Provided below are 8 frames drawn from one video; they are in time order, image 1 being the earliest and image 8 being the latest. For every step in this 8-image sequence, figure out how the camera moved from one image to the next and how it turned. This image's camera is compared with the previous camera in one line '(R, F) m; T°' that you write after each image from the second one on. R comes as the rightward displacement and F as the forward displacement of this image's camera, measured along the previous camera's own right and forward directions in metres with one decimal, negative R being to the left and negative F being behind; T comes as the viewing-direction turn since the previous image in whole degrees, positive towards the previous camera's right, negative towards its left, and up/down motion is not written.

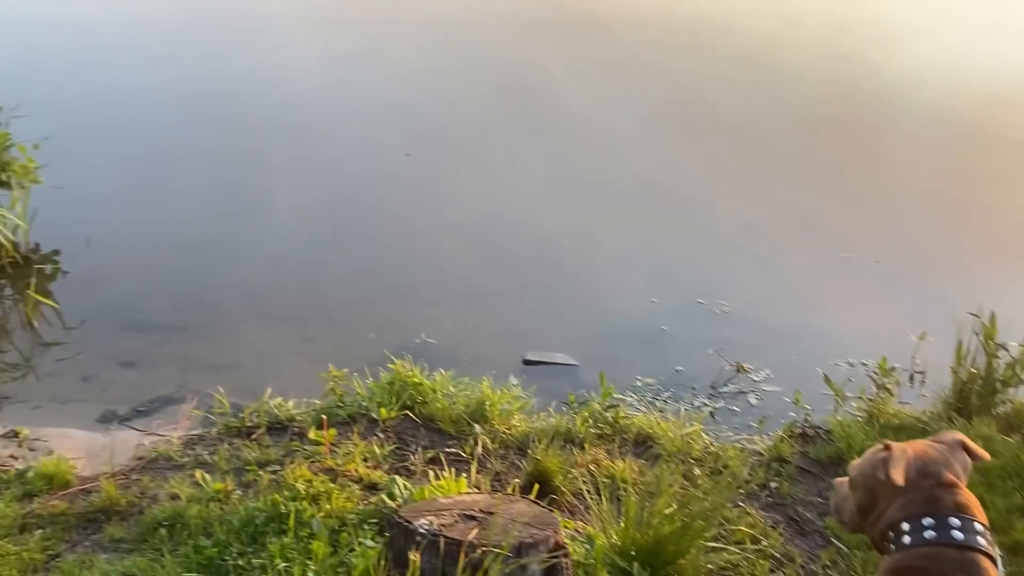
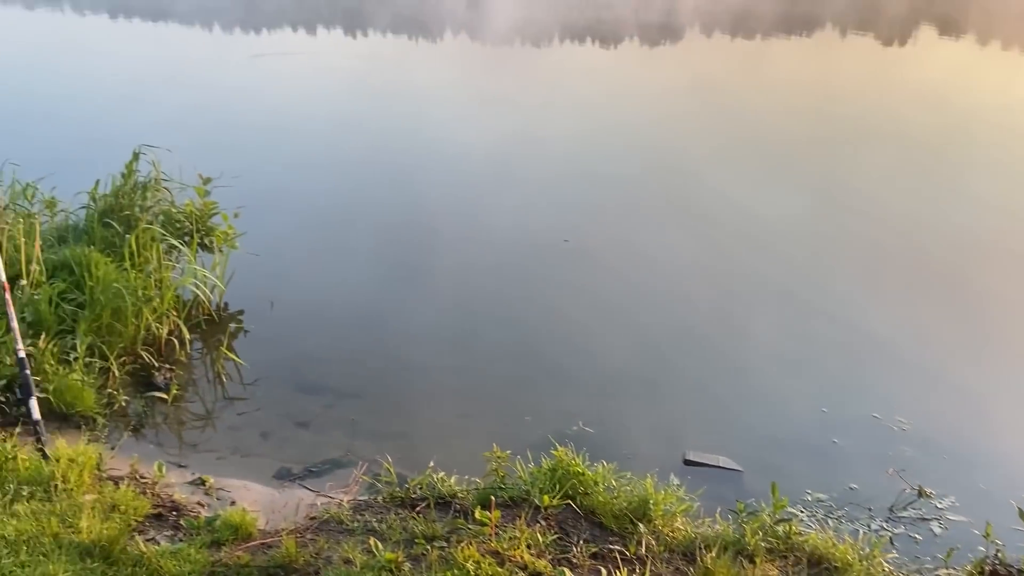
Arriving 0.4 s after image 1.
(-0.1, 0.0) m; -9°
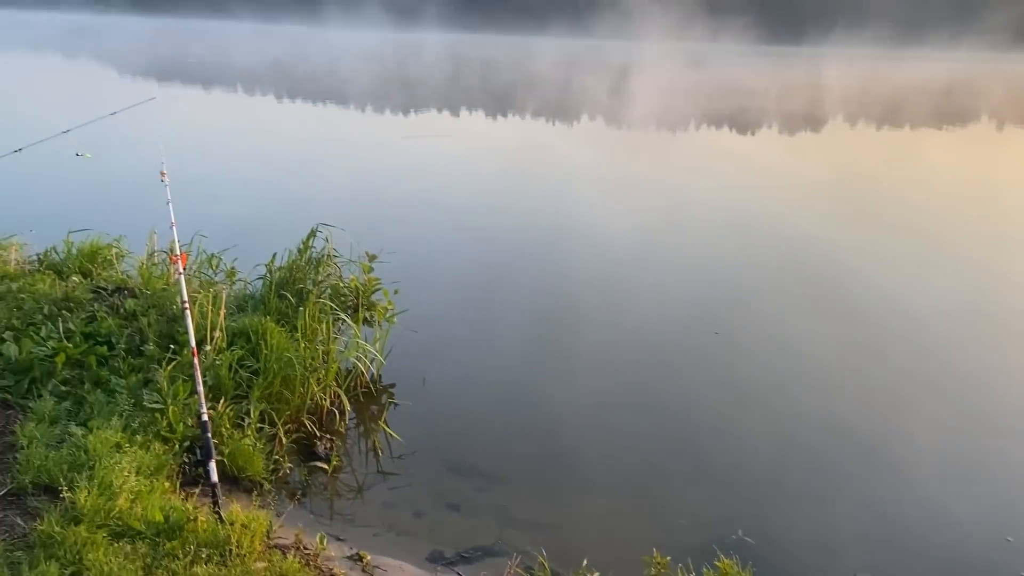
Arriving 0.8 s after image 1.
(-0.1, 0.0) m; -9°
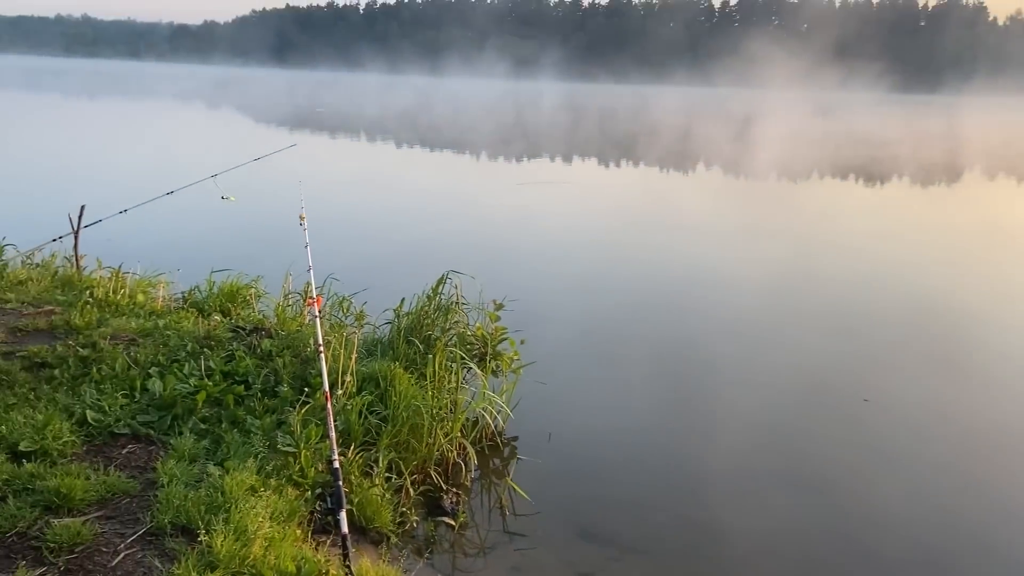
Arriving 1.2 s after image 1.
(-0.1, +0.1) m; -8°
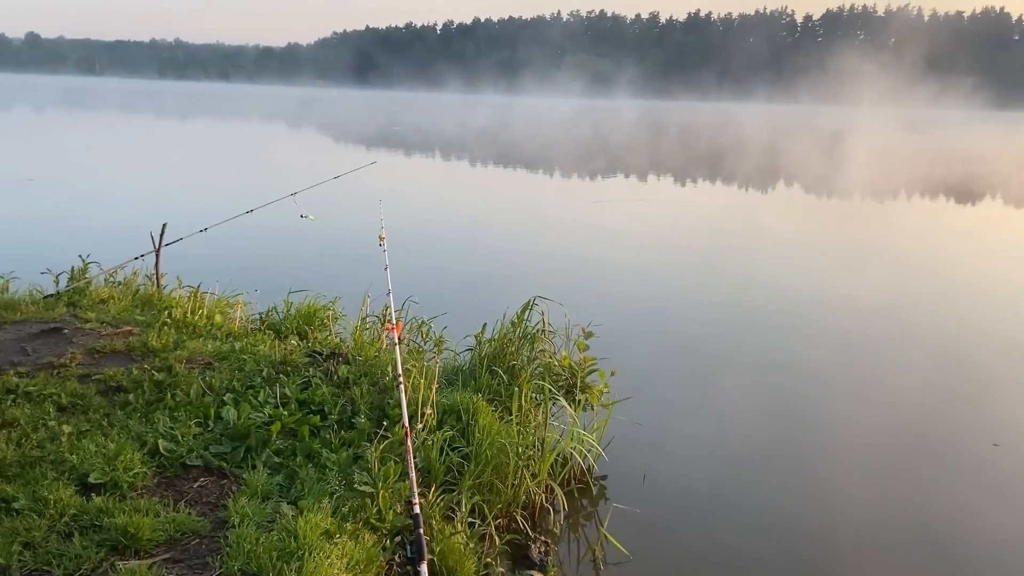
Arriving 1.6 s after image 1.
(-0.1, +0.3) m; -5°
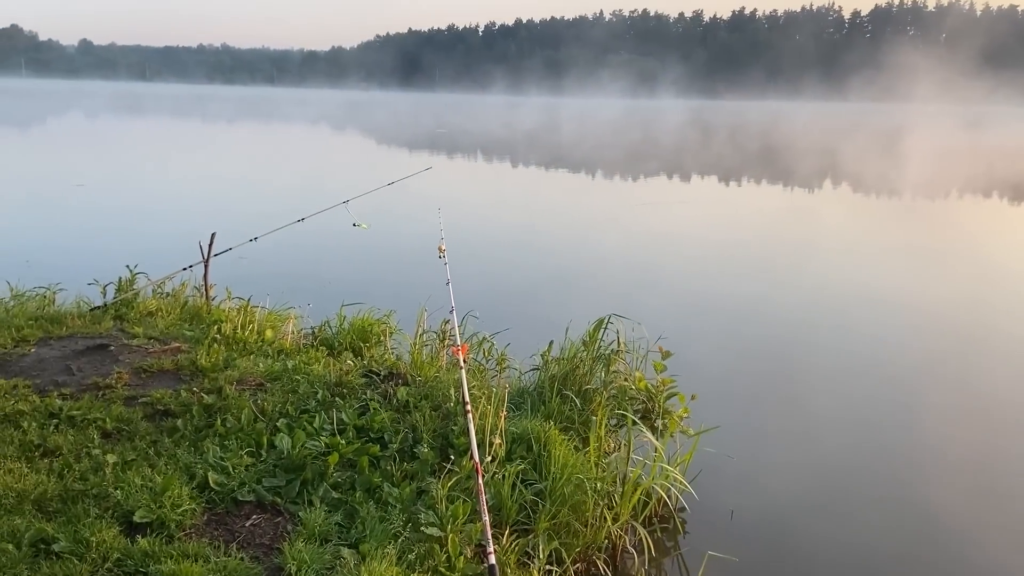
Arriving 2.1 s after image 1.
(-0.1, +0.3) m; -3°
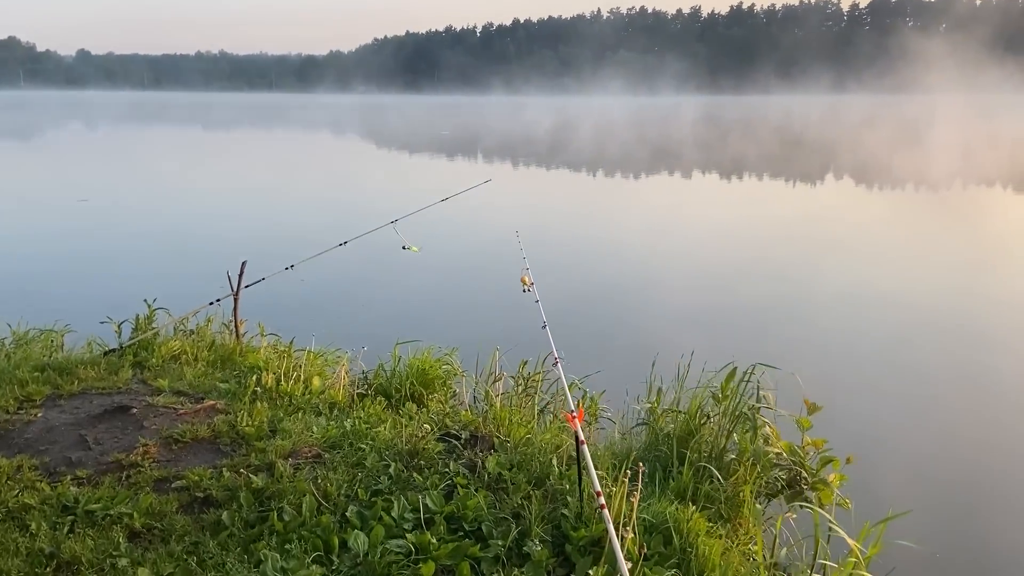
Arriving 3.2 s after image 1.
(-0.4, +0.7) m; 0°
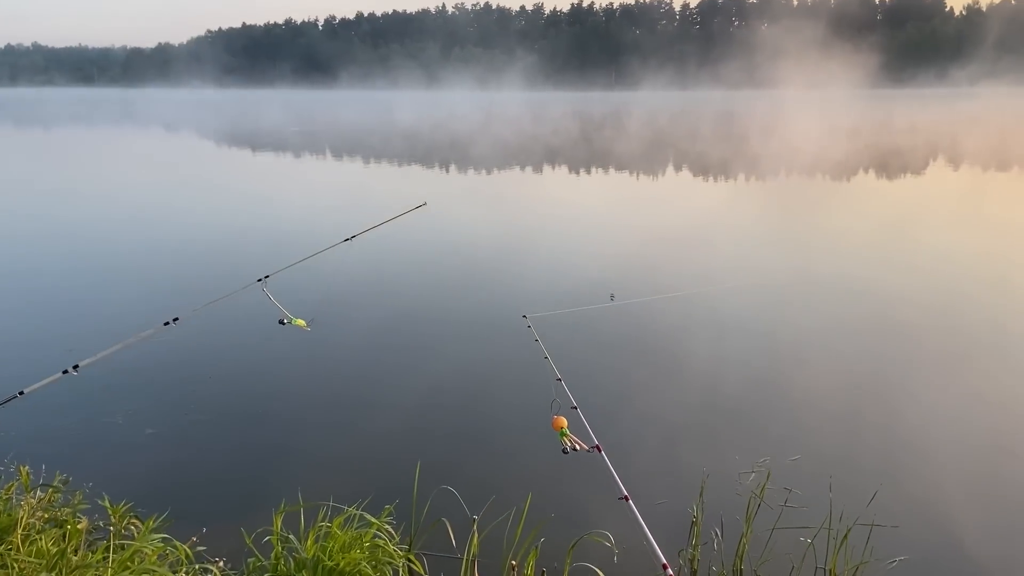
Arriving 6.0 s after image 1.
(-0.3, +1.8) m; +10°
